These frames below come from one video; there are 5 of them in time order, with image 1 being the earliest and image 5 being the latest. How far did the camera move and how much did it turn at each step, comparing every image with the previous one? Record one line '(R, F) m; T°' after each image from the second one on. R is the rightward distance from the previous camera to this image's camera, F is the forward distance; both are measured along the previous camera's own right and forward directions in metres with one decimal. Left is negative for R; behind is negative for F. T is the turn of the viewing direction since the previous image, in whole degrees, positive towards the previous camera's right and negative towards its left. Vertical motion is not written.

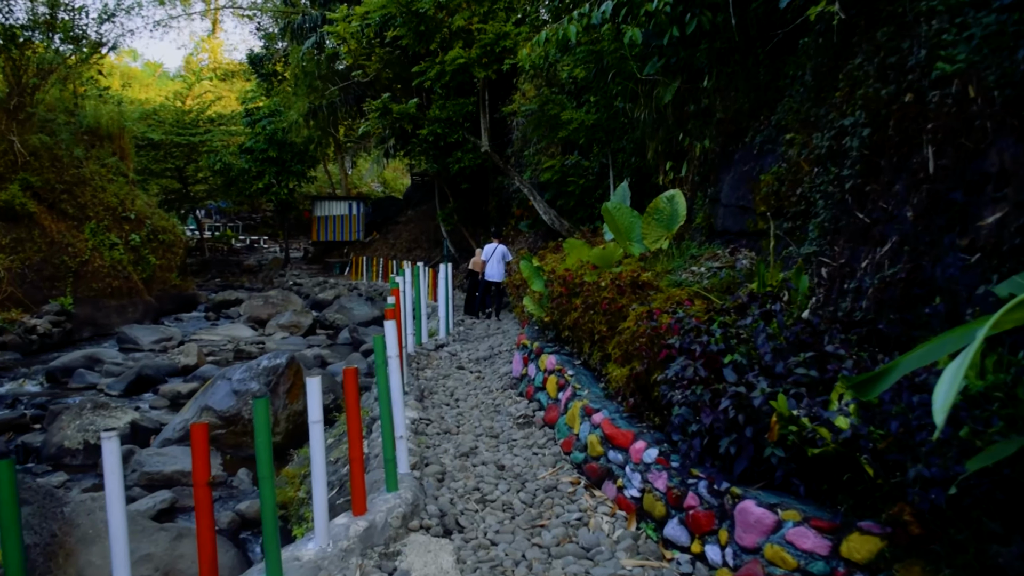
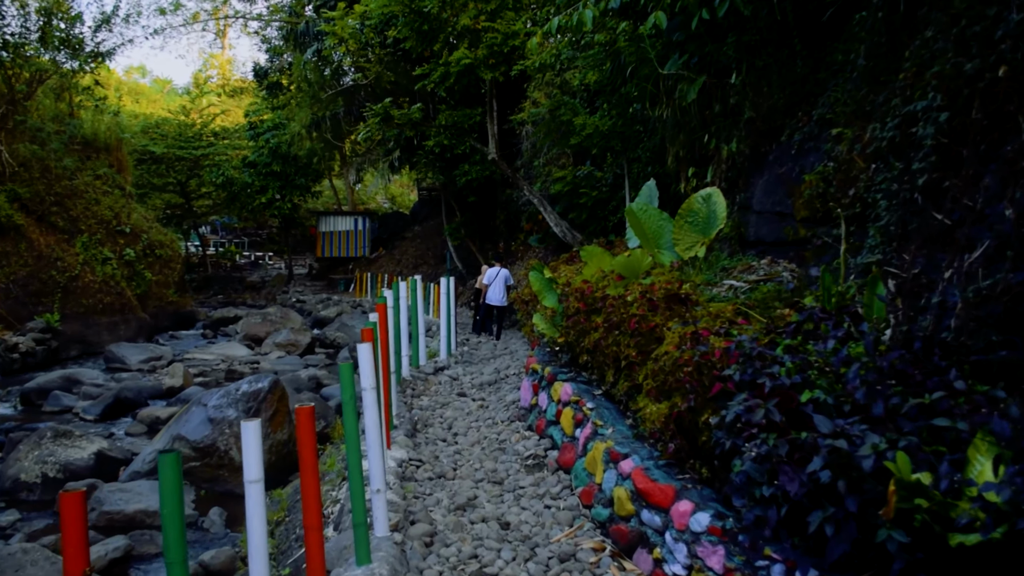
(0.0, +0.7) m; -1°
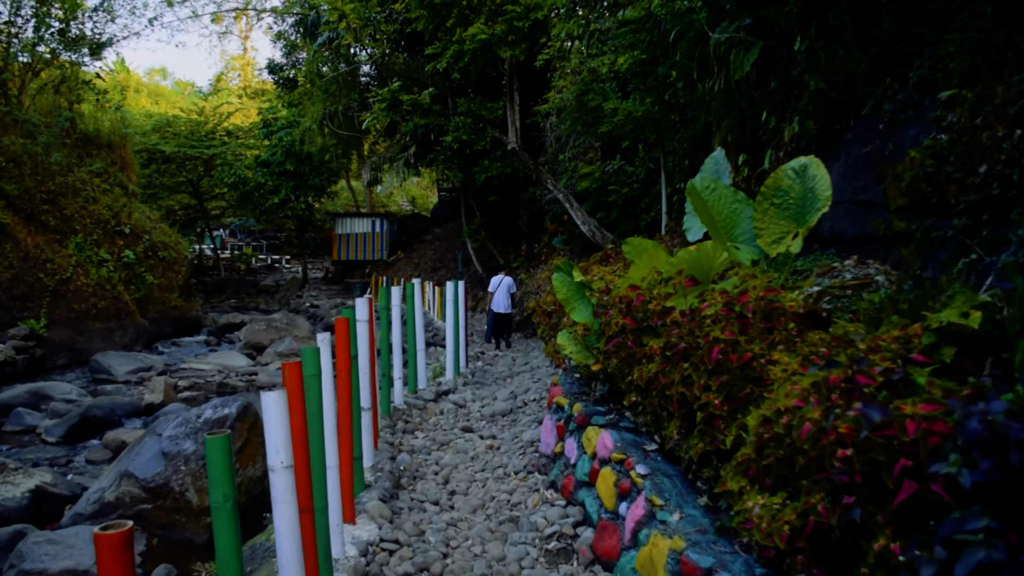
(0.0, +1.2) m; -1°
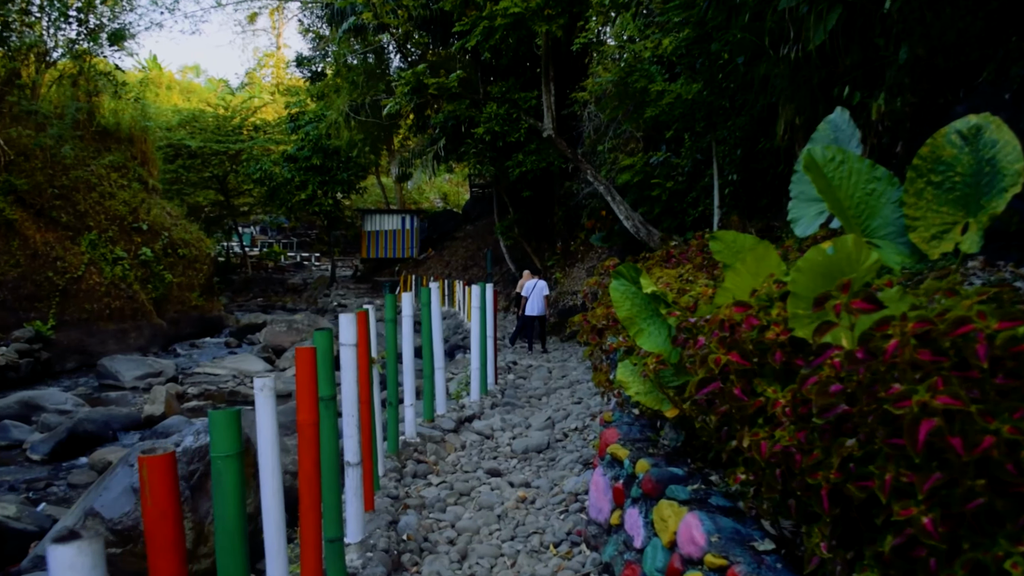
(0.0, +0.9) m; -2°
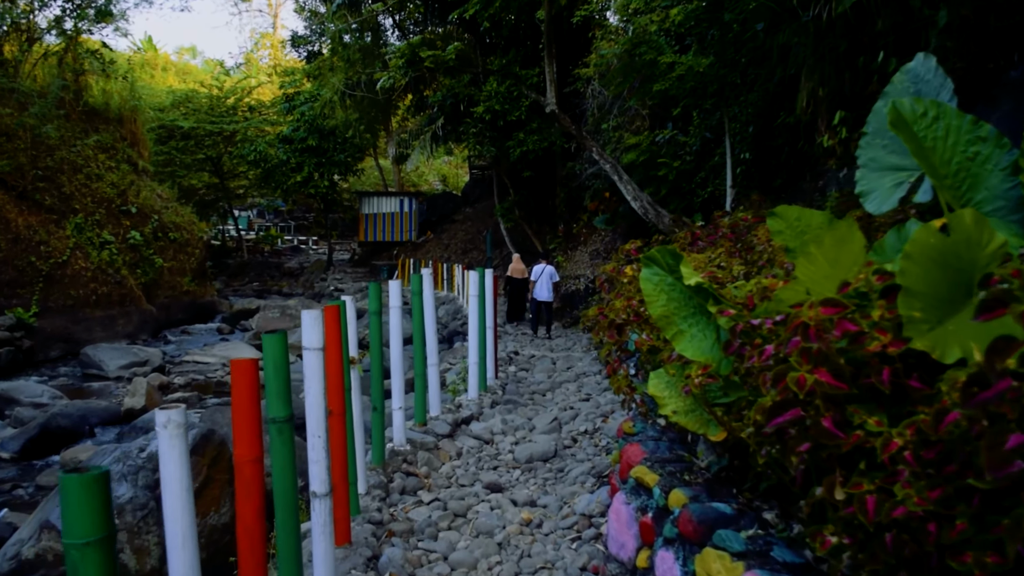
(0.0, +0.5) m; 0°
